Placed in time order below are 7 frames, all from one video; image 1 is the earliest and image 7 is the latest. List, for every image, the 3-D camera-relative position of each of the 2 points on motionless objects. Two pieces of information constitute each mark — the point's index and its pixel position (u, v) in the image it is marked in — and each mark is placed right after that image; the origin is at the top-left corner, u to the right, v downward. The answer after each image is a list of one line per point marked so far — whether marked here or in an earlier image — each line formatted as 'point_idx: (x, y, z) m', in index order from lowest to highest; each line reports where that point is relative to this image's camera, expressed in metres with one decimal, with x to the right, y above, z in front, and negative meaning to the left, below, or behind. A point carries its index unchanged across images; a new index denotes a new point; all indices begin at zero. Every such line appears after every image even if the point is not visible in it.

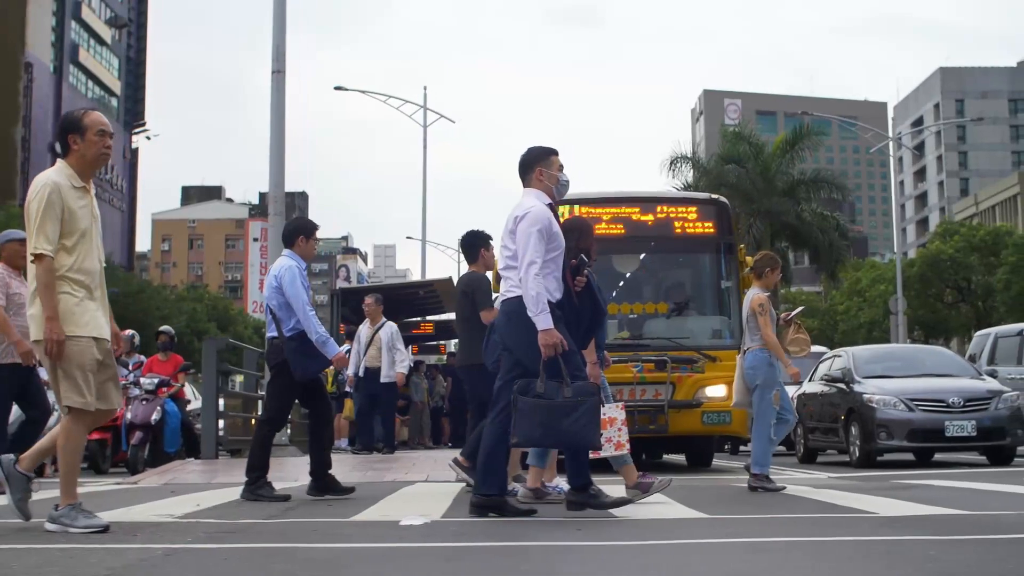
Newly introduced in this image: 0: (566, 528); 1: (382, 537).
0: (+0.2, -1.1, +5.8) m
1: (-0.6, -1.1, +5.8) m
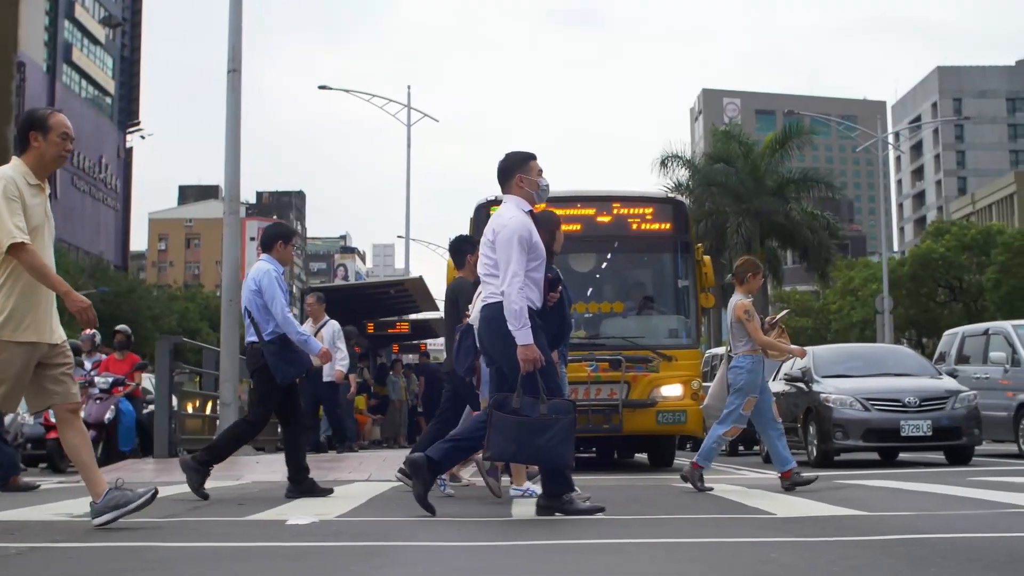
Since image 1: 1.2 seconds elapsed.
0: (-0.3, -1.1, +5.8) m
1: (-1.1, -1.1, +5.7) m
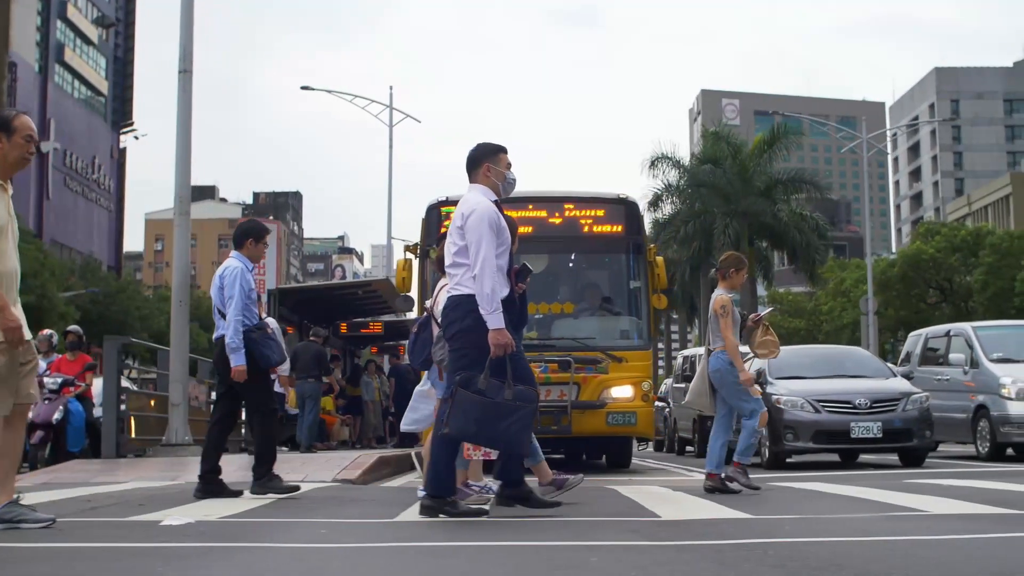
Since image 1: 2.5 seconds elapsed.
0: (-0.9, -1.1, +5.8) m
1: (-1.7, -1.1, +5.7) m
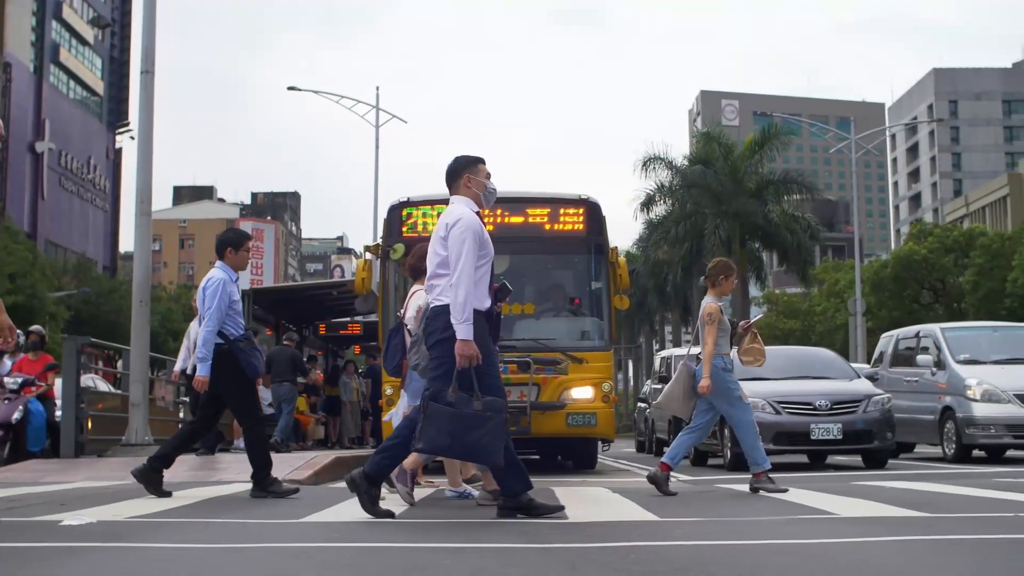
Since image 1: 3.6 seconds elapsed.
0: (-1.3, -1.1, +5.8) m
1: (-2.1, -1.1, +5.7) m
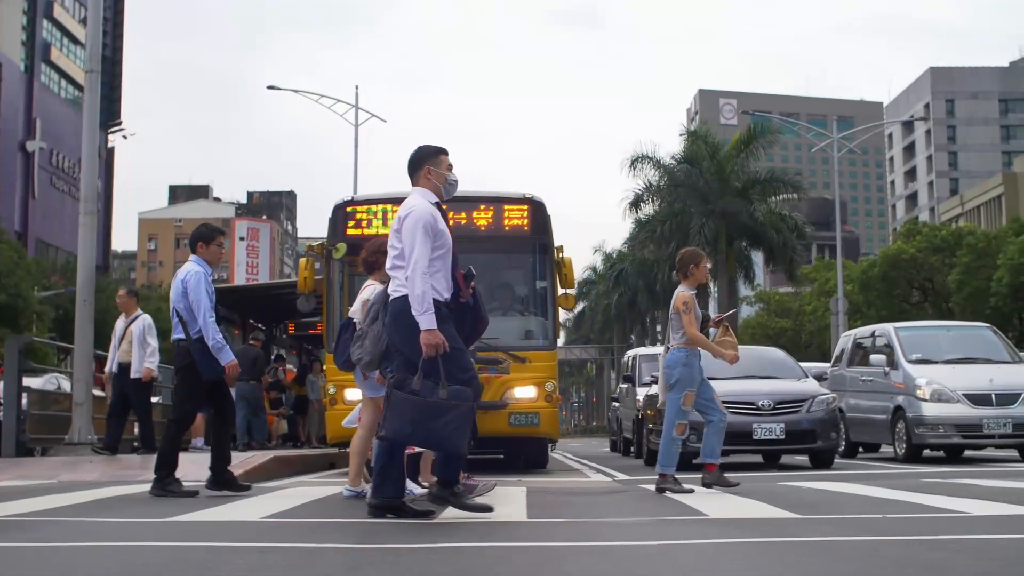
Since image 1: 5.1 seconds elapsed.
0: (-2.0, -1.1, +5.7) m
1: (-2.7, -1.1, +5.7) m
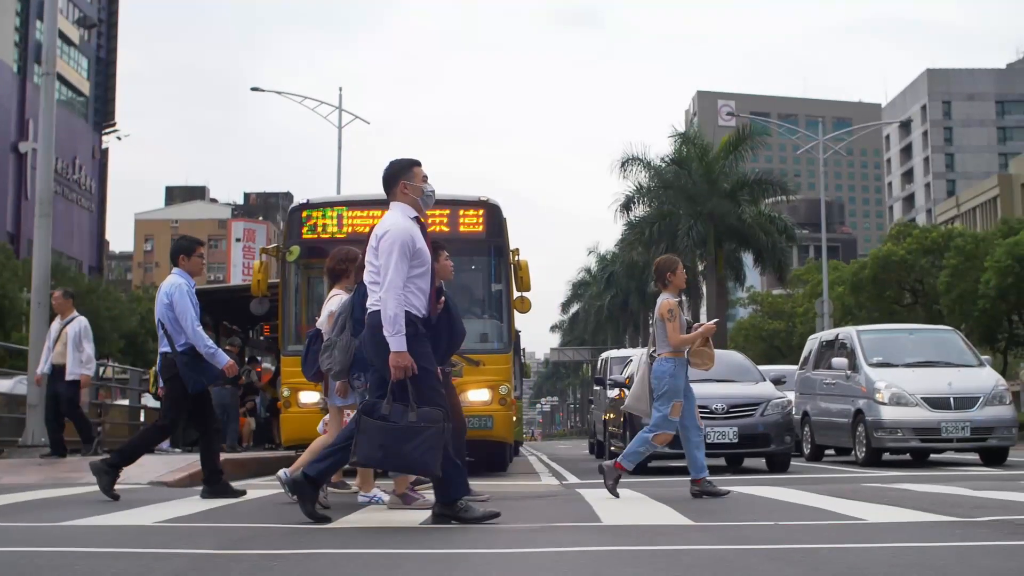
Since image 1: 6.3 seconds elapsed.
0: (-2.5, -1.1, +5.7) m
1: (-3.2, -1.1, +5.7) m
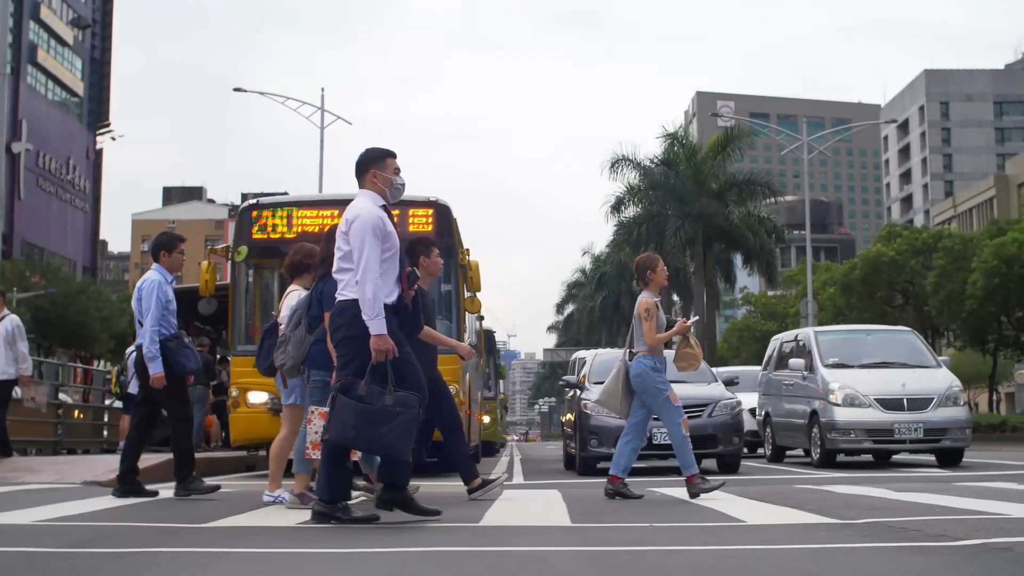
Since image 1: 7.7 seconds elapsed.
0: (-3.0, -1.1, +5.7) m
1: (-3.8, -1.1, +5.7) m
